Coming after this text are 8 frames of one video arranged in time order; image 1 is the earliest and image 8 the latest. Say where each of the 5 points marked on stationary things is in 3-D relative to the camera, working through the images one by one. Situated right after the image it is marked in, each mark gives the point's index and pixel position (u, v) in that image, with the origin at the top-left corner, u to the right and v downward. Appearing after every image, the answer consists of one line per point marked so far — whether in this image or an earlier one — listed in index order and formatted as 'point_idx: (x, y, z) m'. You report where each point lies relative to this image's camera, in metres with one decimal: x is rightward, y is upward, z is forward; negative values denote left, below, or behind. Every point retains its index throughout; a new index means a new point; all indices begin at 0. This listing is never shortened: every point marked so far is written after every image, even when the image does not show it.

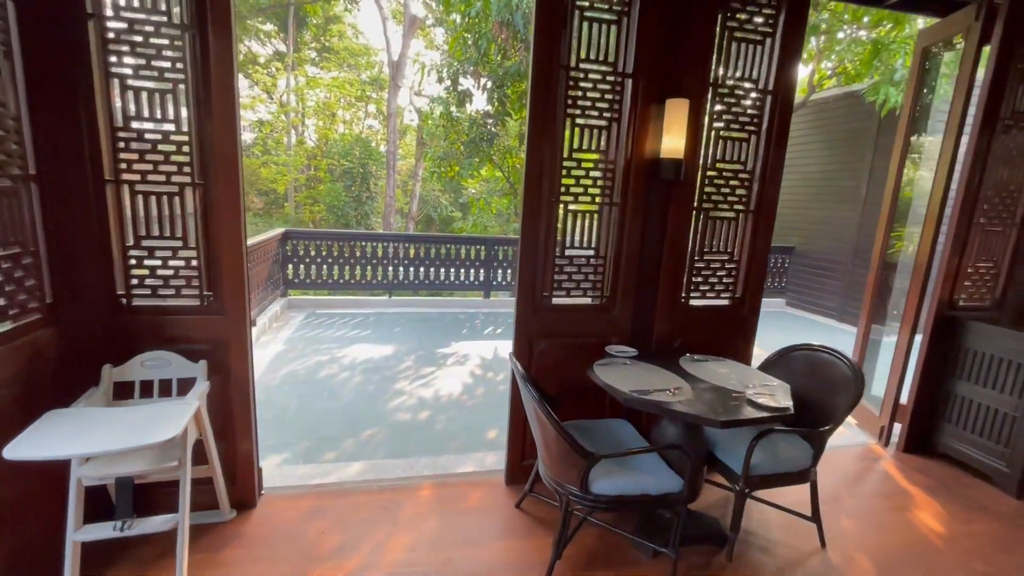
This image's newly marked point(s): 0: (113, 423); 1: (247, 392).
0: (-1.1, -0.4, +1.3) m
1: (-0.9, -0.4, +1.7) m
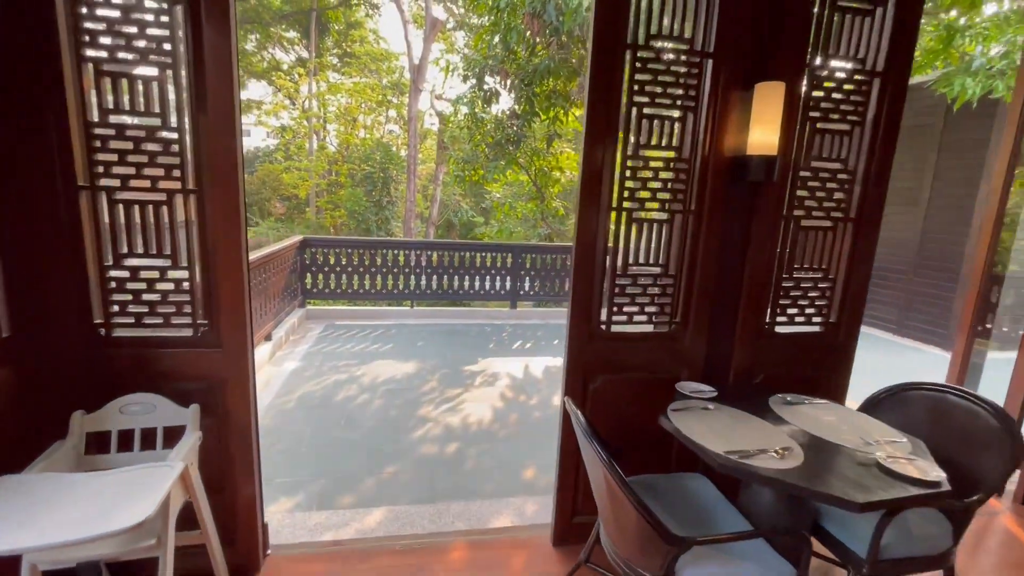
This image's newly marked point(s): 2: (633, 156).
0: (-0.9, -0.4, +1.0) m
1: (-0.8, -0.4, +1.4) m
2: (+0.4, +0.4, +1.5) m
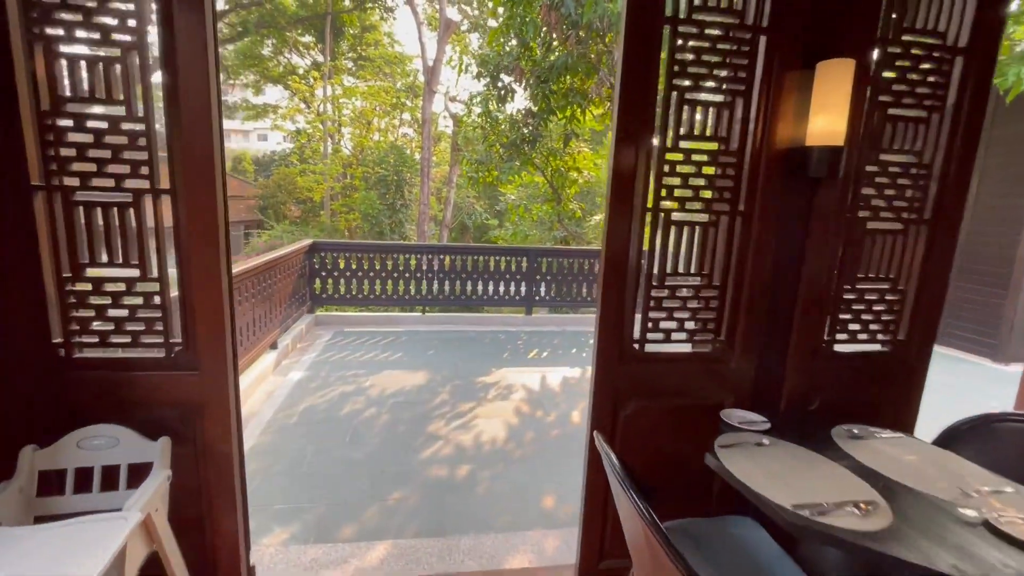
0: (-0.9, -0.5, +0.8) m
1: (-0.7, -0.5, +1.2) m
2: (+0.4, +0.4, +1.3) m
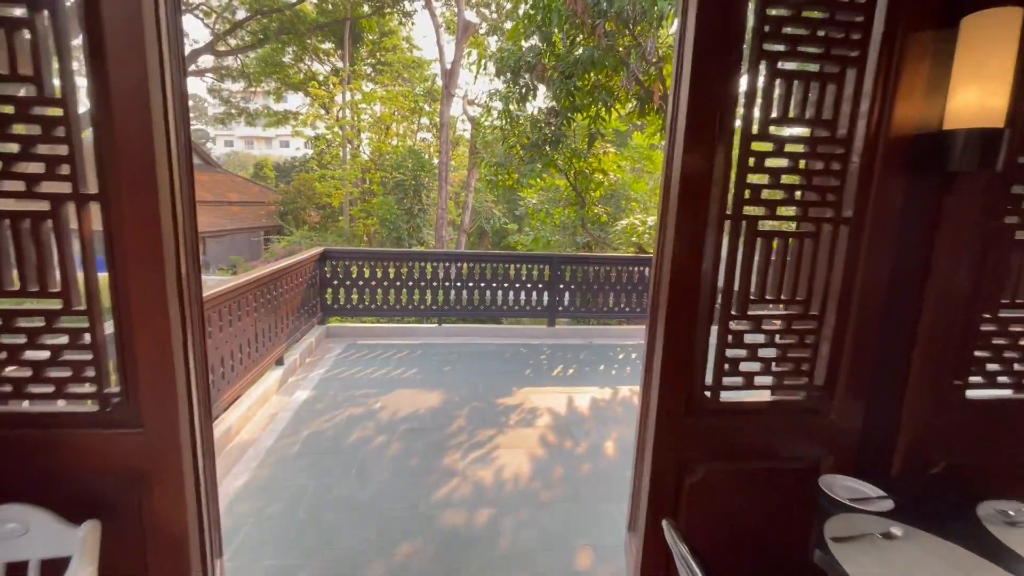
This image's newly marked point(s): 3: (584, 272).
0: (-0.8, -0.5, +0.6) m
1: (-0.7, -0.5, +1.0) m
2: (+0.5, +0.3, +1.0) m
3: (+0.7, +0.2, +4.6) m
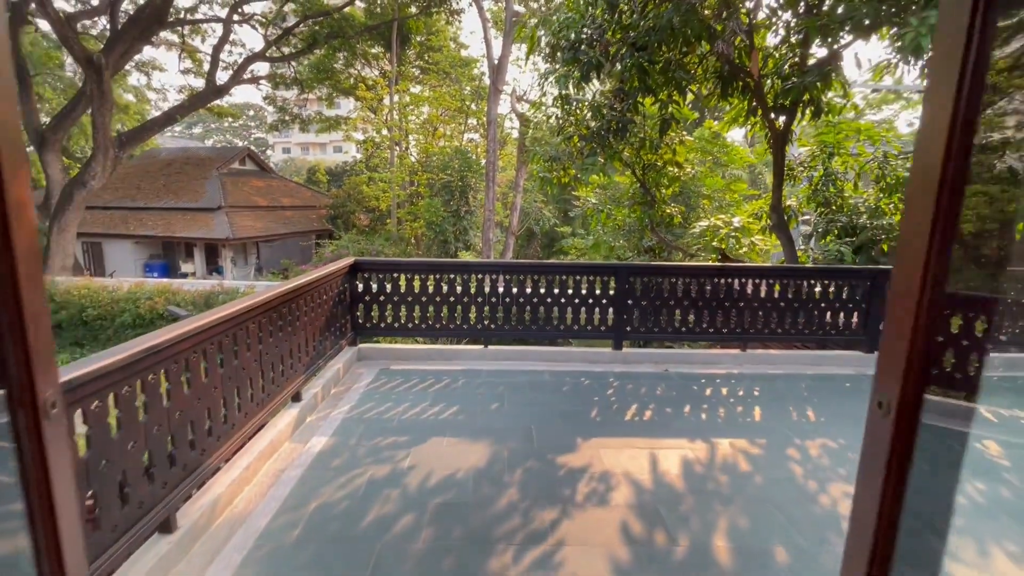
0: (-0.7, -0.7, 0.0) m
1: (-0.5, -0.7, +0.3) m
2: (+0.6, +0.2, +0.2) m
3: (+1.2, 0.0, +3.9) m
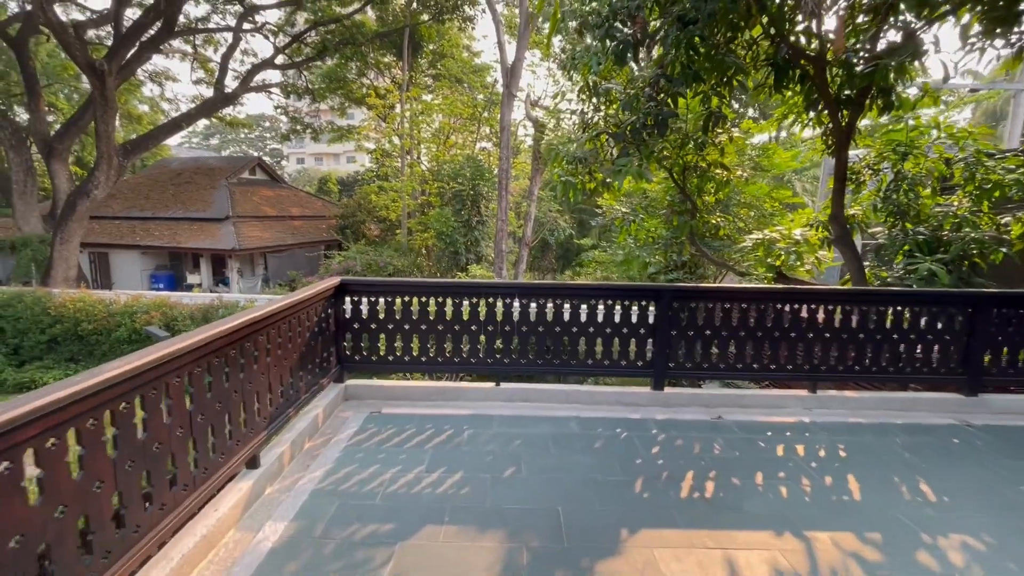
0: (-0.7, -0.8, -0.7) m
1: (-0.5, -0.8, -0.3) m
2: (+0.6, +0.1, -0.4) m
3: (+1.3, -0.2, +3.2) m
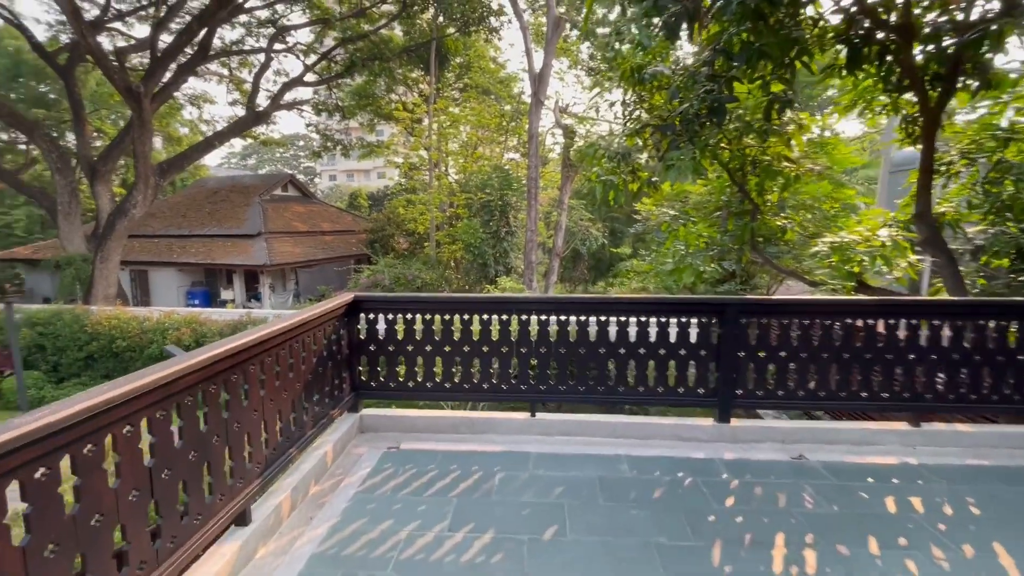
0: (-0.7, -0.8, -1.1) m
1: (-0.5, -0.8, -0.7) m
2: (+0.6, +0.1, -0.9) m
3: (+1.5, -0.2, +2.7) m
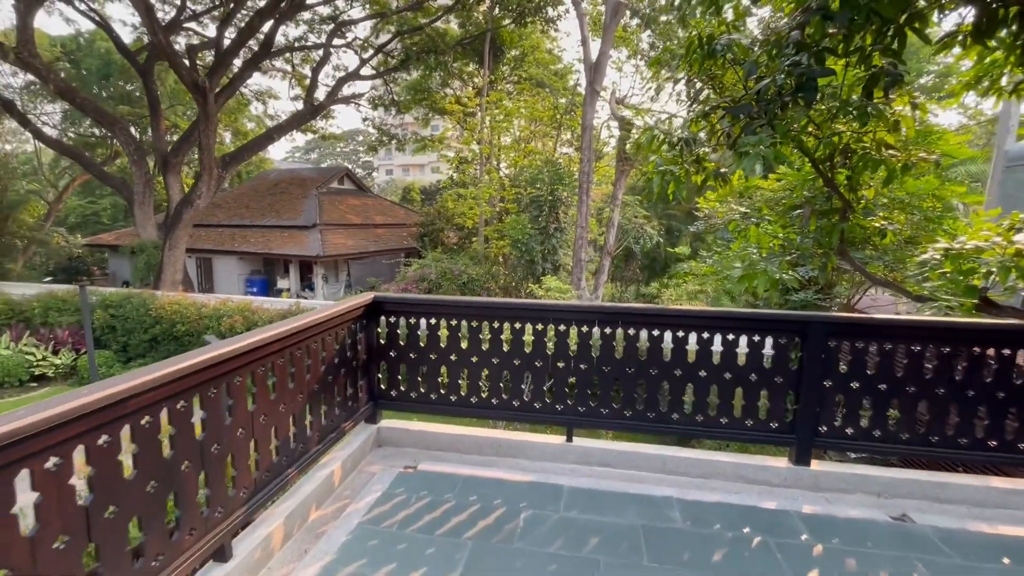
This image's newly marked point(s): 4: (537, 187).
0: (-1.0, -0.8, -1.3) m
1: (-0.7, -0.8, -1.0) m
2: (+0.4, 0.0, -1.3) m
3: (+1.7, -0.3, +2.1) m
4: (+0.6, +2.3, +10.6) m
